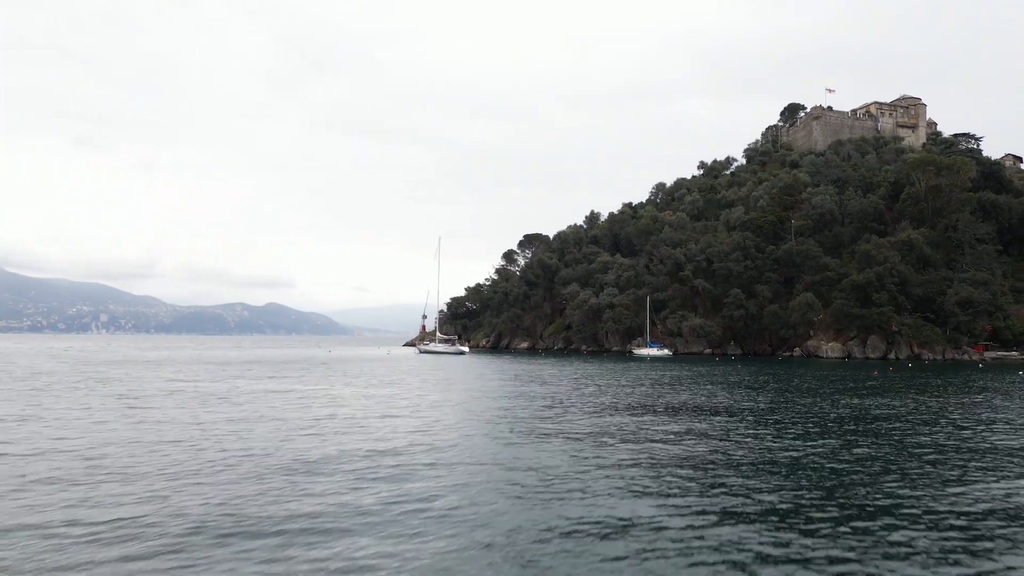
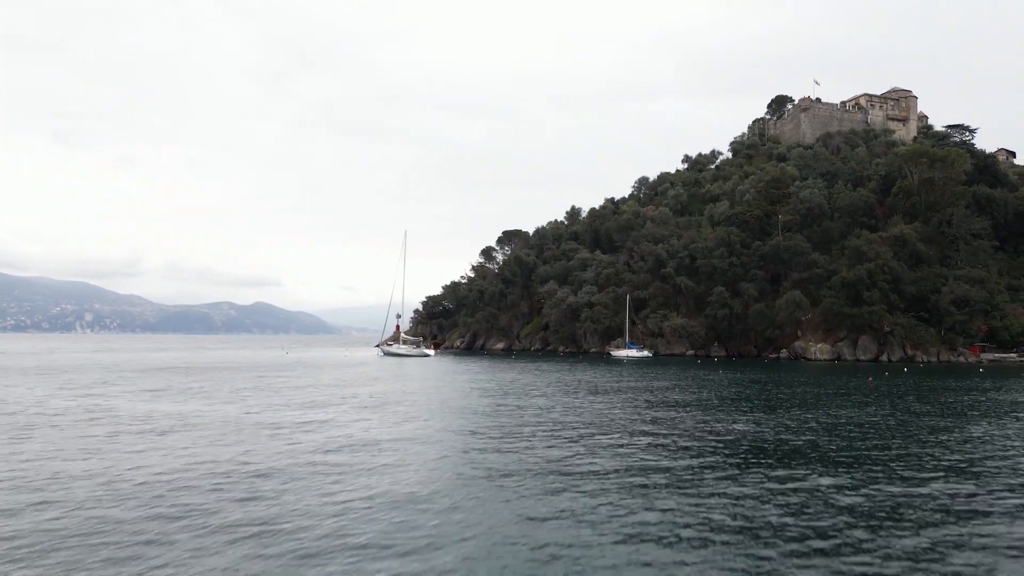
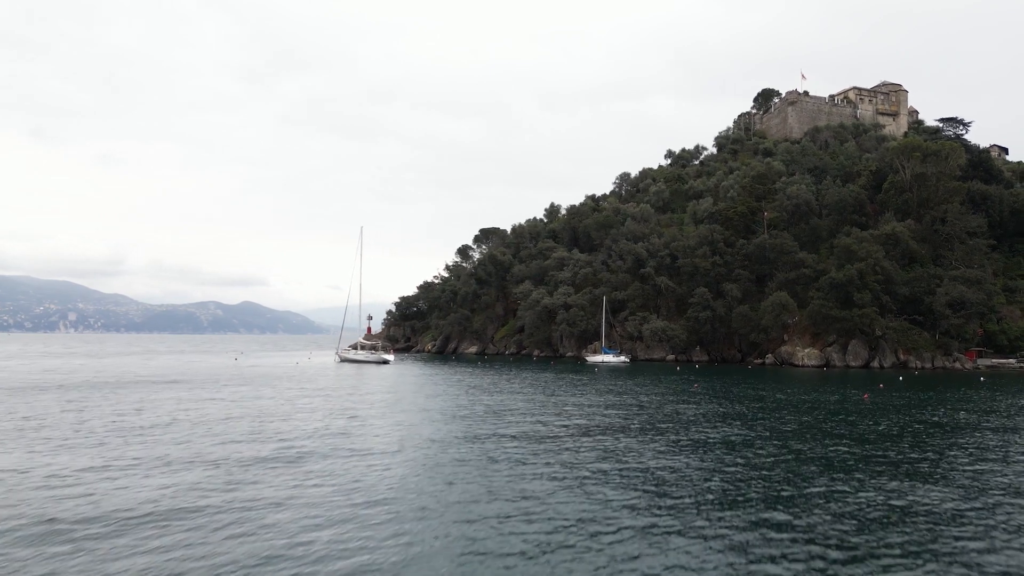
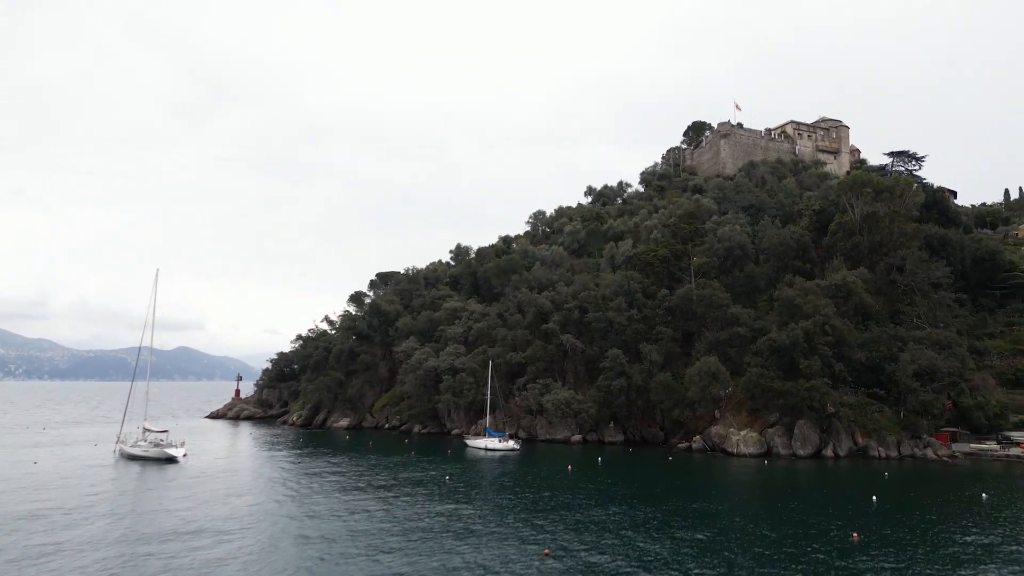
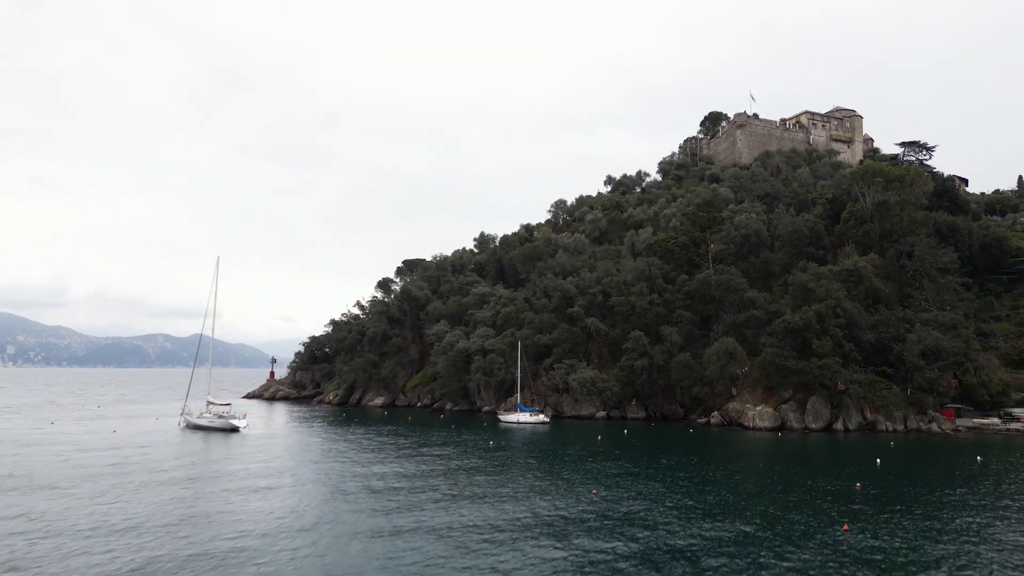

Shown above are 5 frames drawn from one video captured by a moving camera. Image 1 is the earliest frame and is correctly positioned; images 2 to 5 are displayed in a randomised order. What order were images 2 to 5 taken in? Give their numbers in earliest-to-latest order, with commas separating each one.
2, 3, 5, 4
